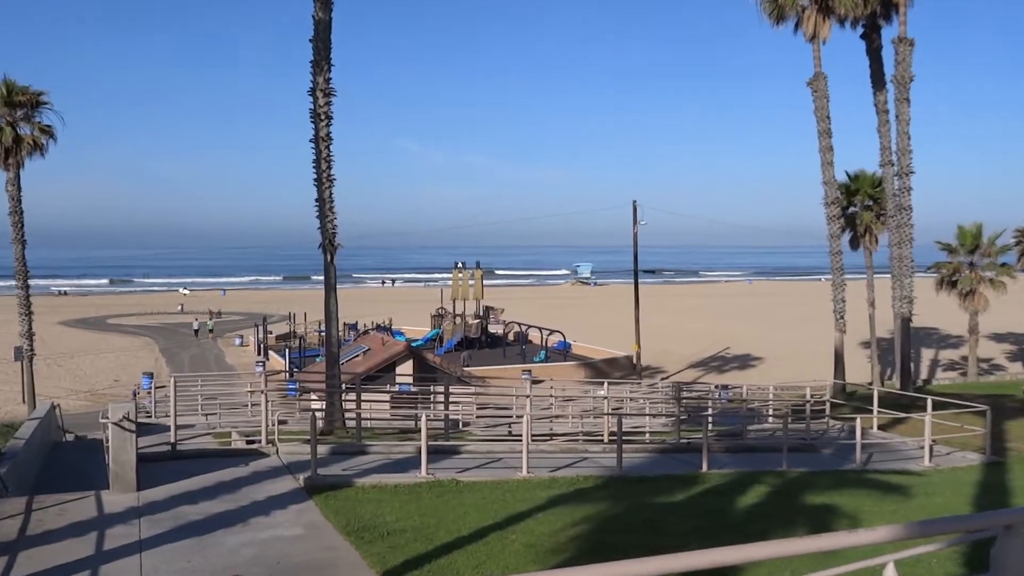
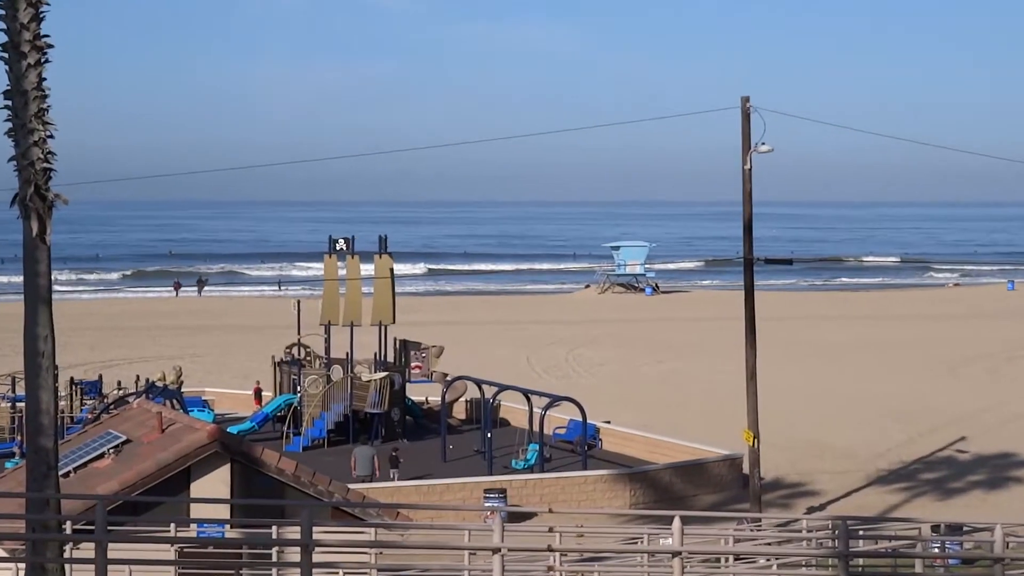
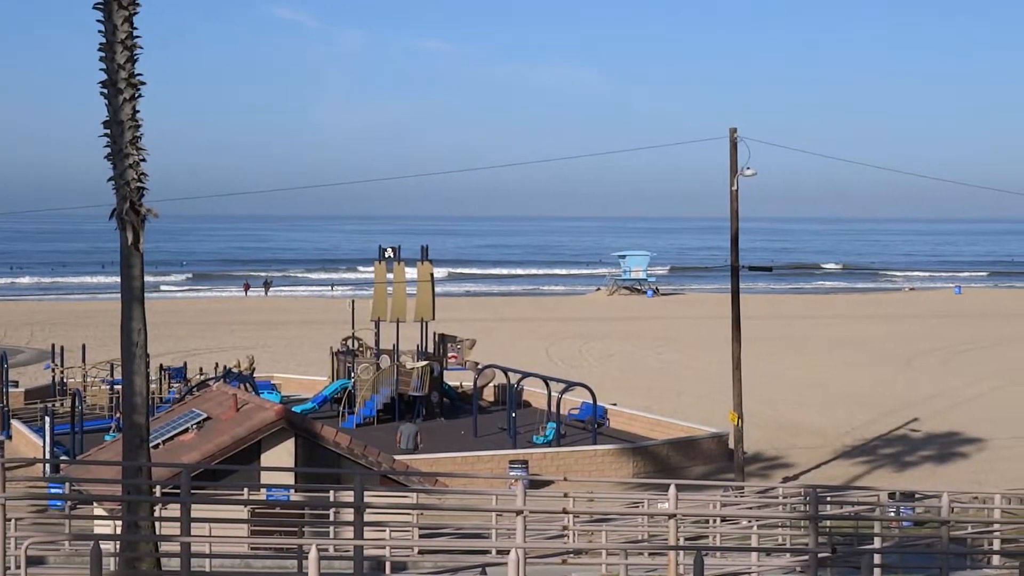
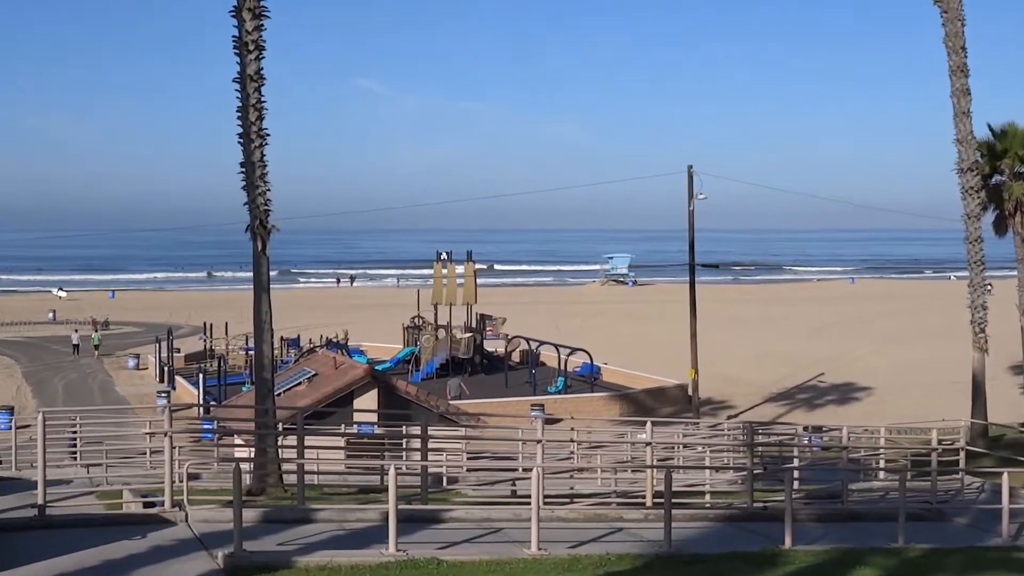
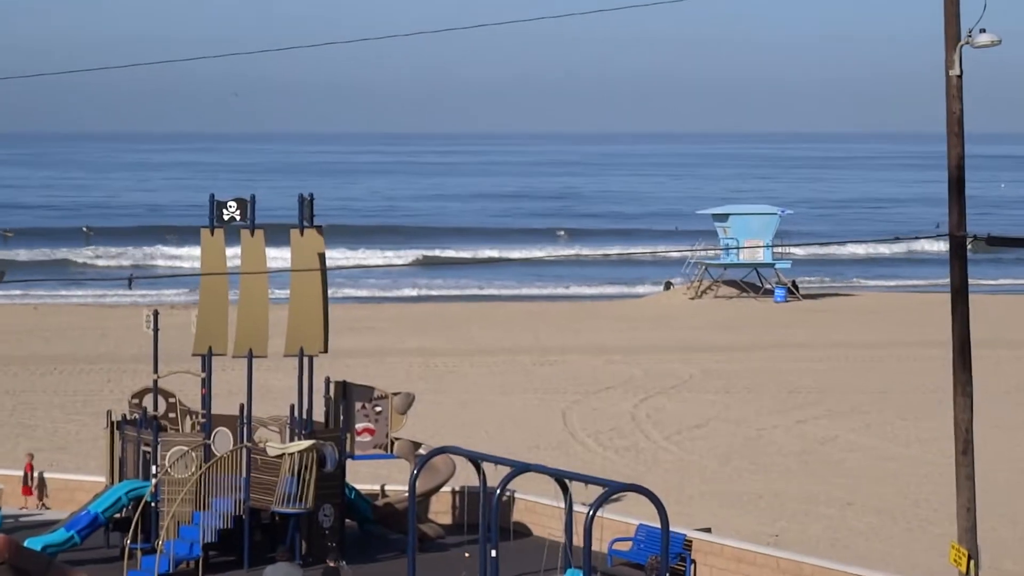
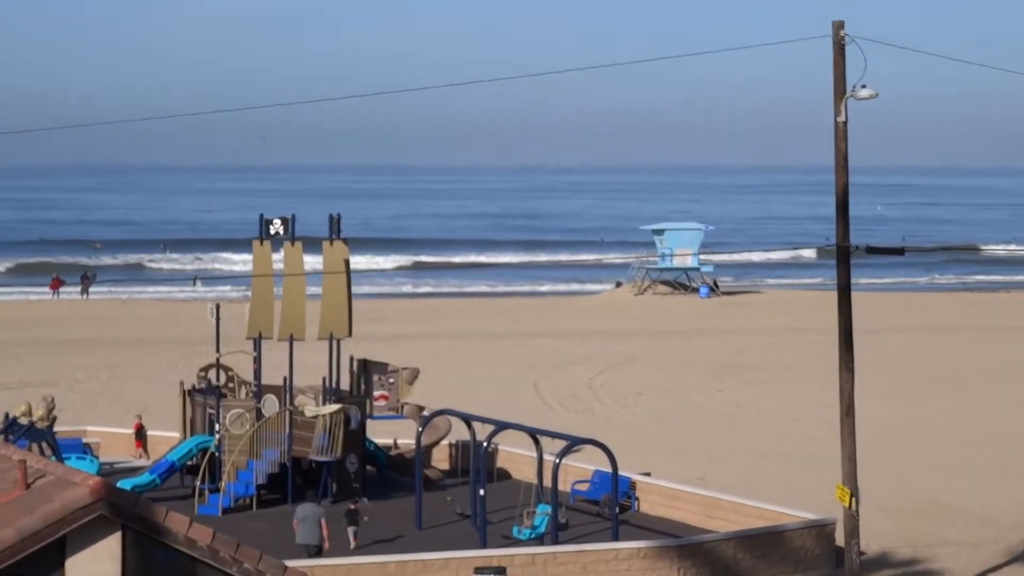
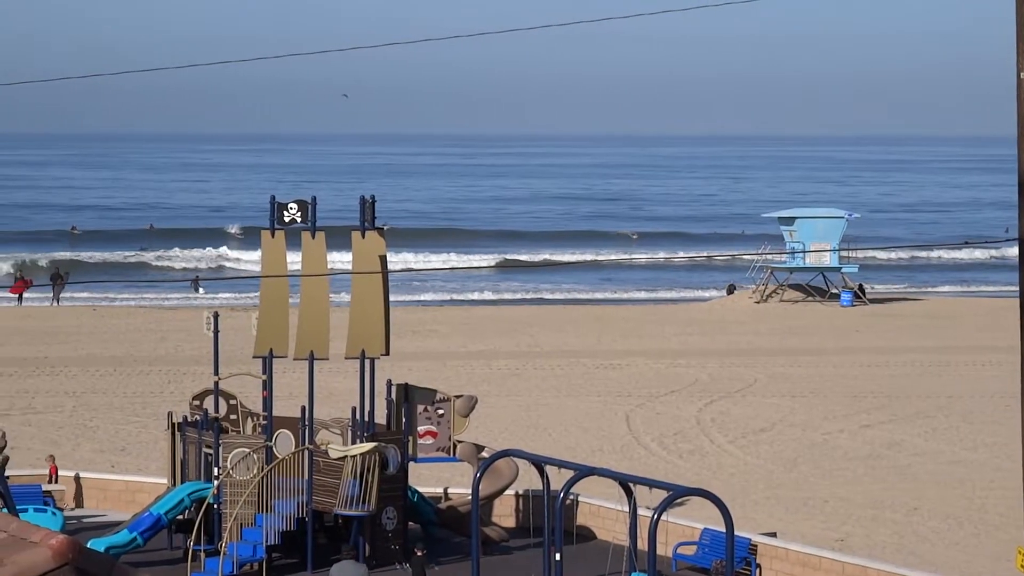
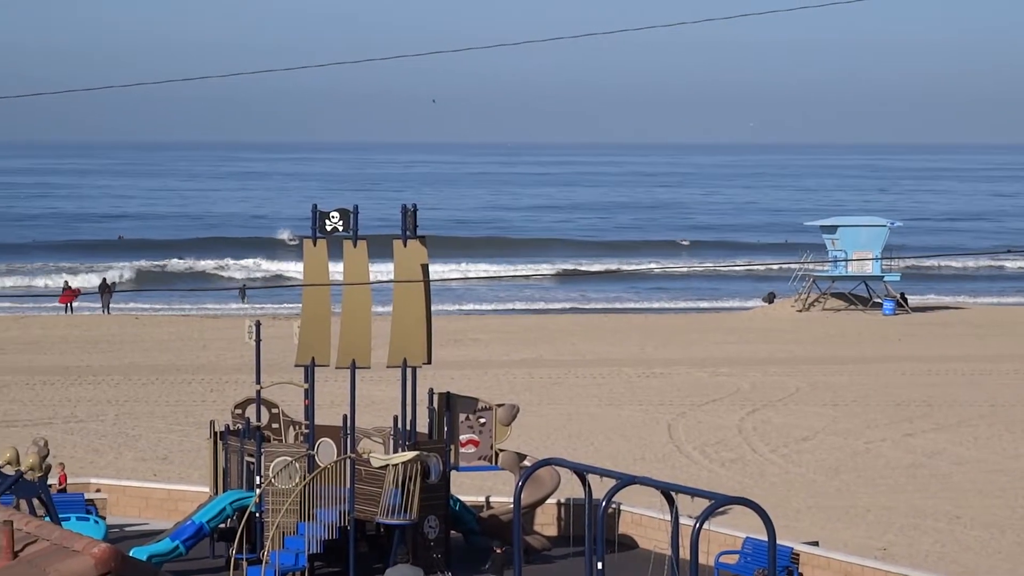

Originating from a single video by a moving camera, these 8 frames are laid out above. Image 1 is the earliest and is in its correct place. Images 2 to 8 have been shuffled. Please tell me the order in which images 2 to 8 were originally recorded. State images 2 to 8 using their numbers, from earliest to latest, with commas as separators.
4, 3, 2, 6, 5, 7, 8
